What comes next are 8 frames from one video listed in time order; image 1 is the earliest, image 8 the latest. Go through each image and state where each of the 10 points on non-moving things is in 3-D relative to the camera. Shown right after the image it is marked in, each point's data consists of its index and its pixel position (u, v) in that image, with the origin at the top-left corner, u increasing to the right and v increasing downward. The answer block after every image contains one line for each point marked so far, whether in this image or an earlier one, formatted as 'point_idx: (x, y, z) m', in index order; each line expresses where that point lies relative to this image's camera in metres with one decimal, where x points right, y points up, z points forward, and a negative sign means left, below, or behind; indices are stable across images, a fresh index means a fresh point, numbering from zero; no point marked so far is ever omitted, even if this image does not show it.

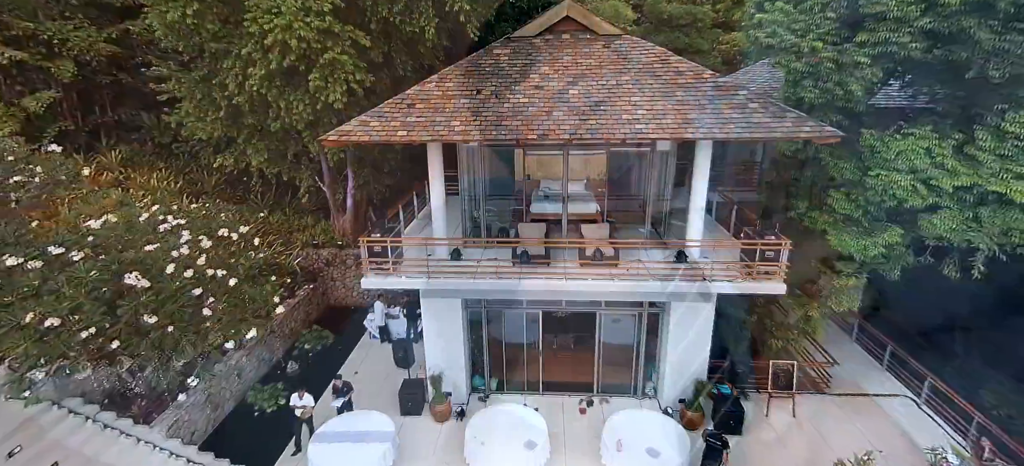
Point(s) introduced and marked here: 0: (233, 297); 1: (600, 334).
0: (-6.1, -1.4, +9.6) m
1: (+2.1, -2.5, +10.7) m
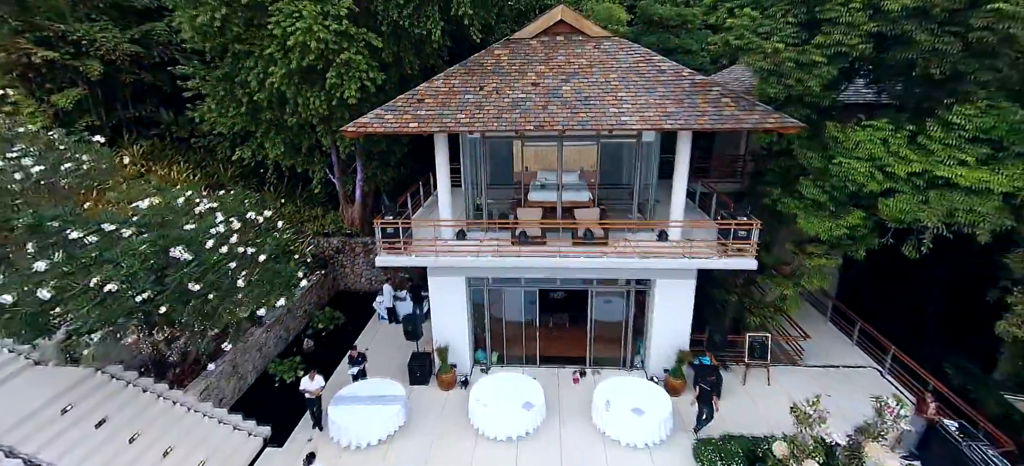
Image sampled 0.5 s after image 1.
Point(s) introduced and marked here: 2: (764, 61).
0: (-6.1, -1.0, +10.6) m
1: (+2.1, -2.1, +11.7) m
2: (+5.3, +3.7, +9.4) m
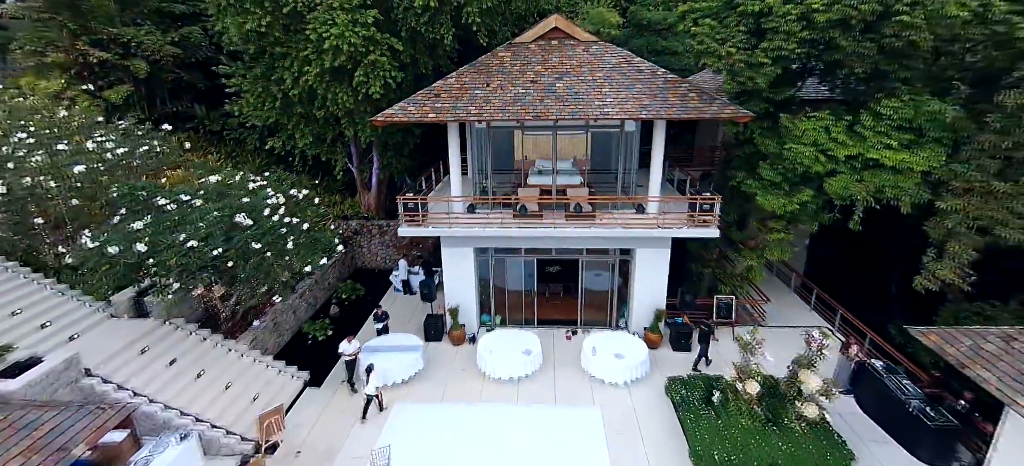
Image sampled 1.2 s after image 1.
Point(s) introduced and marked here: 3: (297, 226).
0: (-6.1, -0.3, +12.4) m
1: (+2.2, -1.4, +13.5) m
2: (+5.3, +4.4, +11.2) m
3: (-6.1, +0.4, +13.0) m
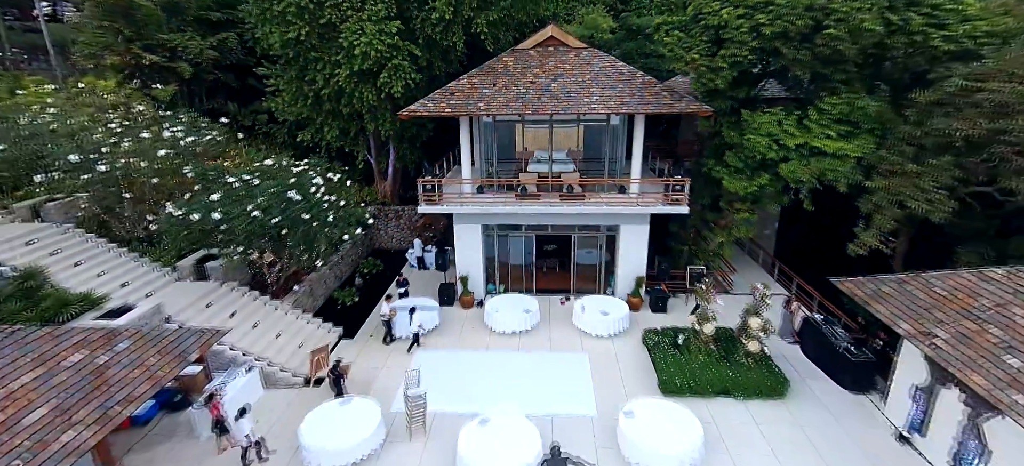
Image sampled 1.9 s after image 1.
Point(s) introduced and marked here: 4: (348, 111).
0: (-6.0, +0.5, +14.5) m
1: (+2.2, -0.7, +15.6) m
2: (+5.4, +5.1, +13.3) m
3: (-6.0, +1.1, +15.1) m
4: (-6.4, +4.8, +17.0) m
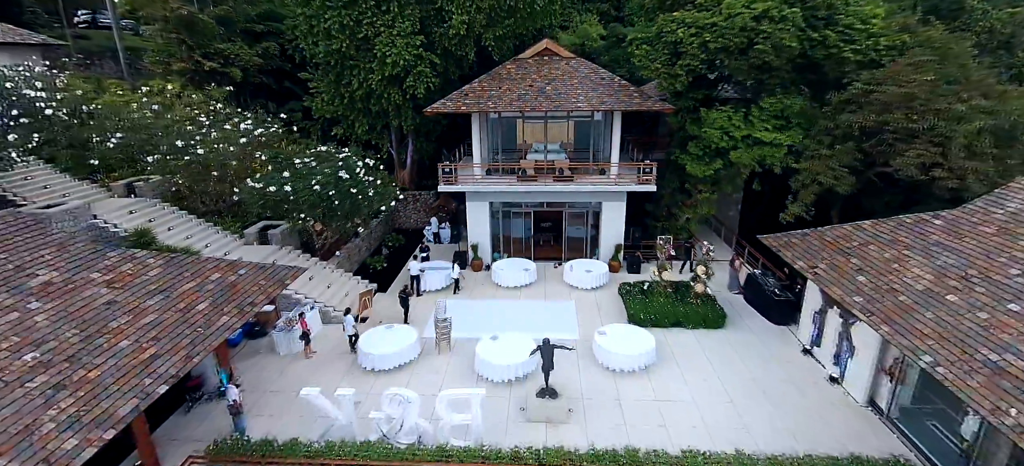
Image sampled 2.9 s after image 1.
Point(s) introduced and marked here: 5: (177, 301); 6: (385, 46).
0: (-5.9, +1.5, +17.8) m
1: (+2.3, +0.3, +18.9) m
2: (+5.5, +6.2, +16.6) m
3: (-5.9, +2.2, +18.4) m
4: (-6.3, +5.8, +20.3) m
5: (-7.4, -1.5, +9.5) m
6: (-5.2, +7.7, +17.7) m
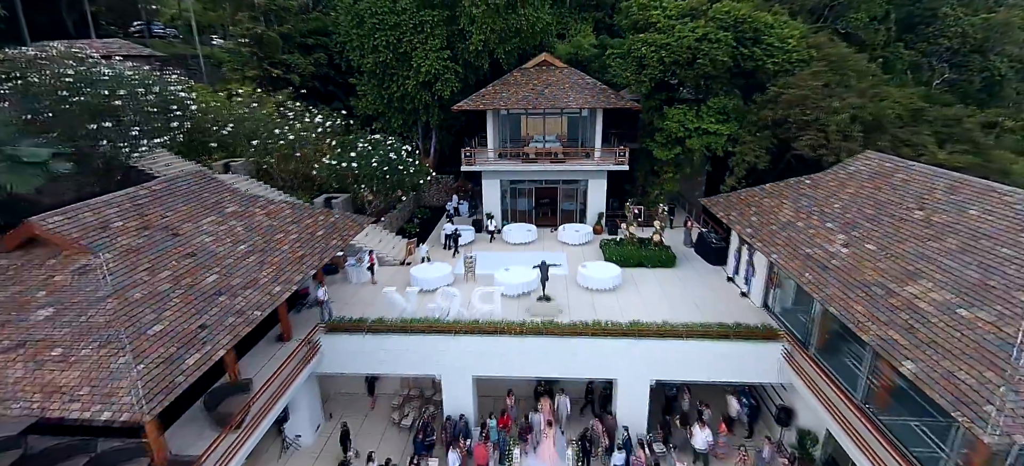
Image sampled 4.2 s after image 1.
0: (-5.6, +3.1, +23.0) m
1: (+2.6, +1.9, +24.1) m
2: (+5.8, +7.8, +21.8) m
3: (-5.6, +3.8, +23.6) m
4: (-6.0, +7.4, +25.5) m
5: (-7.1, +0.2, +14.7) m
6: (-4.9, +9.3, +22.9) m
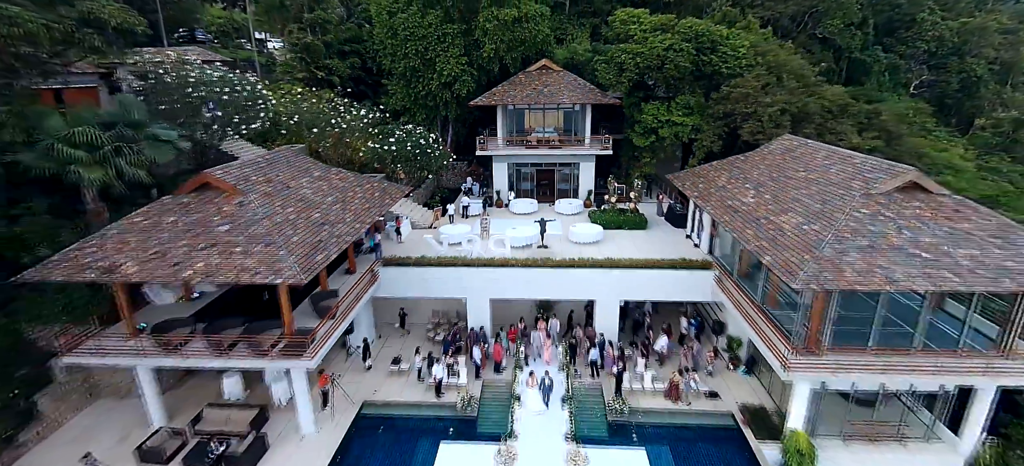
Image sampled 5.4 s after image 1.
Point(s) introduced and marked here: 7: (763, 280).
0: (-5.2, +4.9, +28.2) m
1: (+3.0, +3.7, +29.3) m
2: (+6.2, +9.5, +27.0) m
3: (-5.3, +5.5, +28.8) m
4: (-5.6, +9.2, +30.7) m
5: (-6.8, +2.0, +19.9) m
6: (-4.5, +11.1, +28.2) m
7: (+9.6, -1.8, +16.5) m
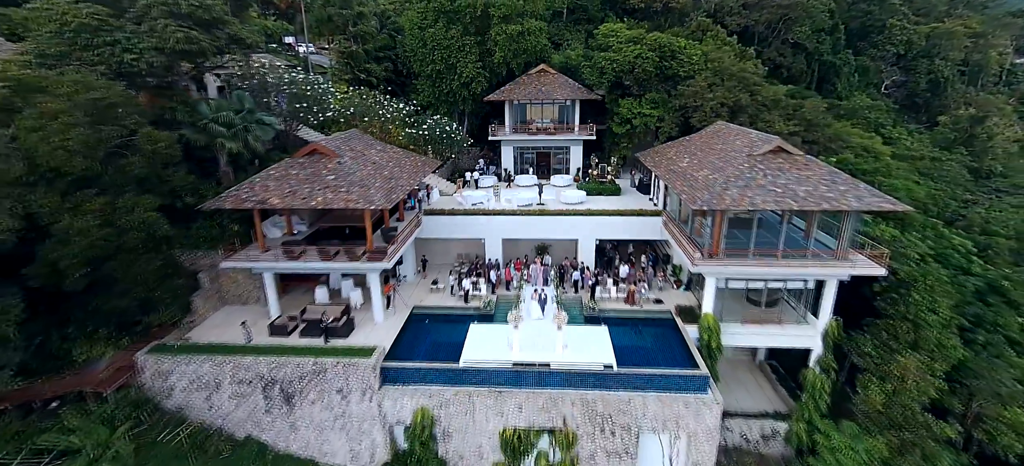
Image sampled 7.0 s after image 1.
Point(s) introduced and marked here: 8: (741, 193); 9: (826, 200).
0: (-4.8, +7.5, +35.7) m
1: (+3.4, +6.3, +36.8) m
2: (+6.6, +12.2, +34.5) m
3: (-4.9, +8.2, +36.3) m
4: (-5.2, +11.8, +38.2) m
5: (-6.4, +4.6, +27.4) m
6: (-4.1, +13.7, +35.7) m
7: (+9.9, +0.8, +24.0) m
8: (+10.5, +1.9, +19.9) m
9: (+14.0, +1.5, +19.3) m
